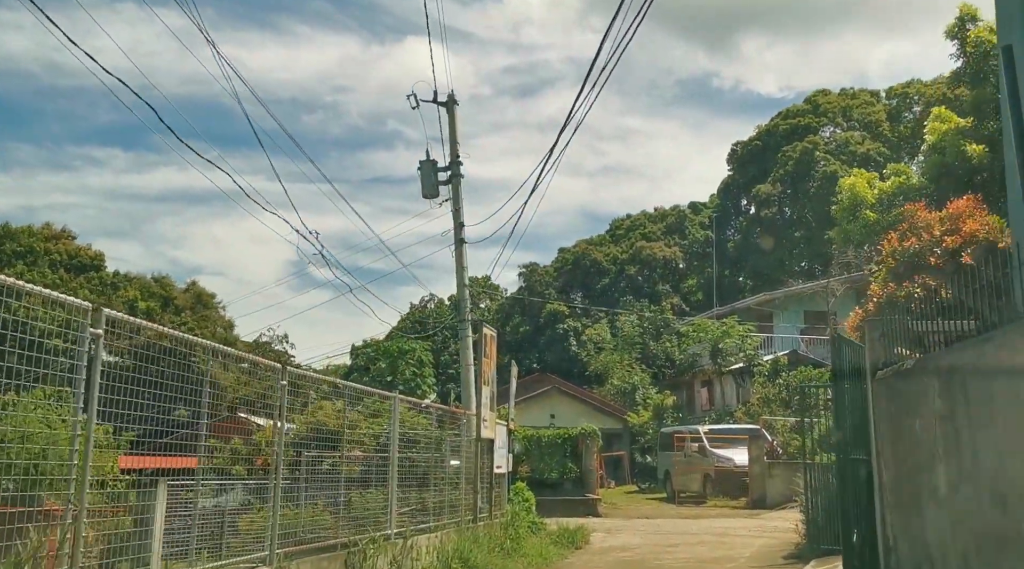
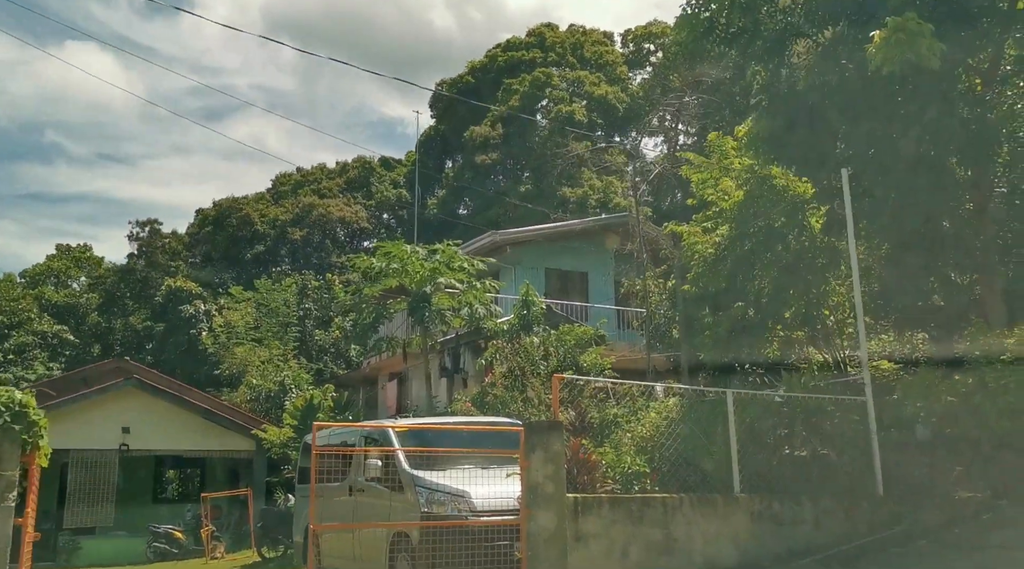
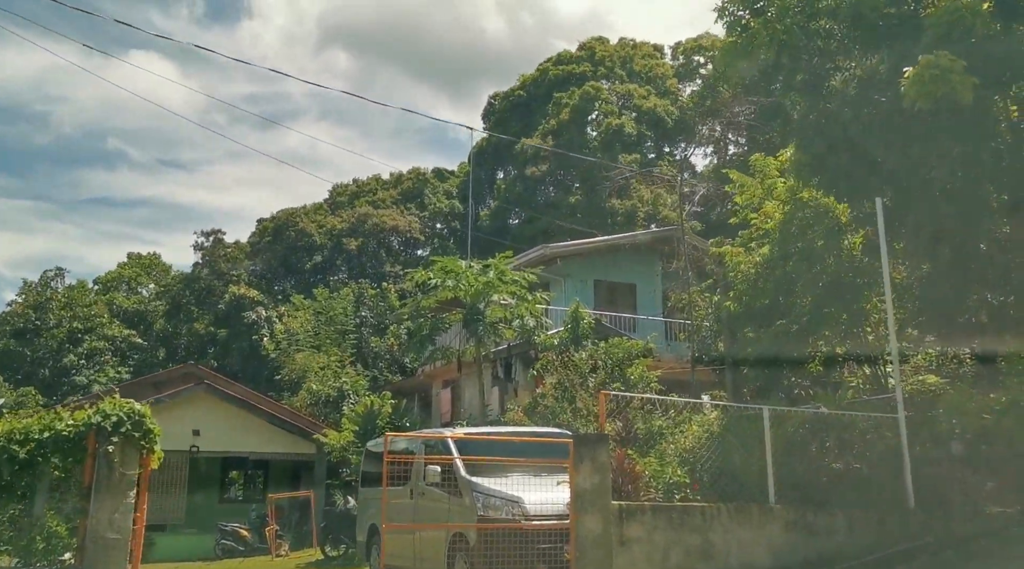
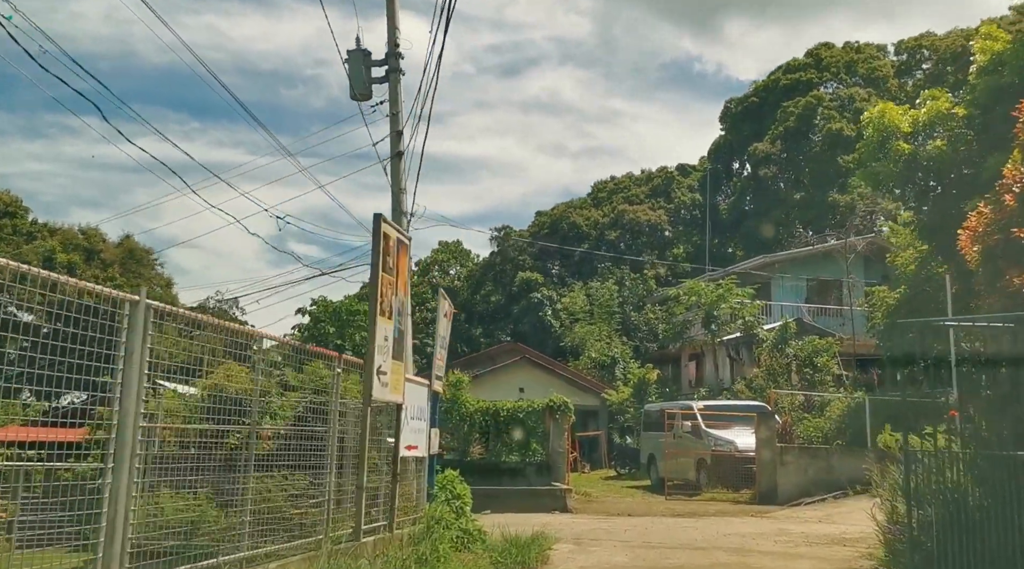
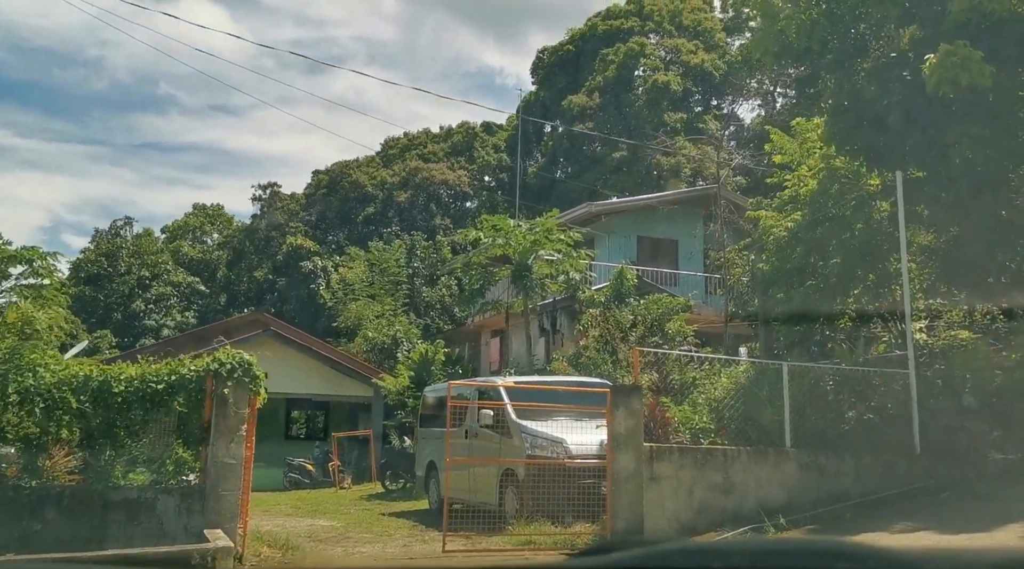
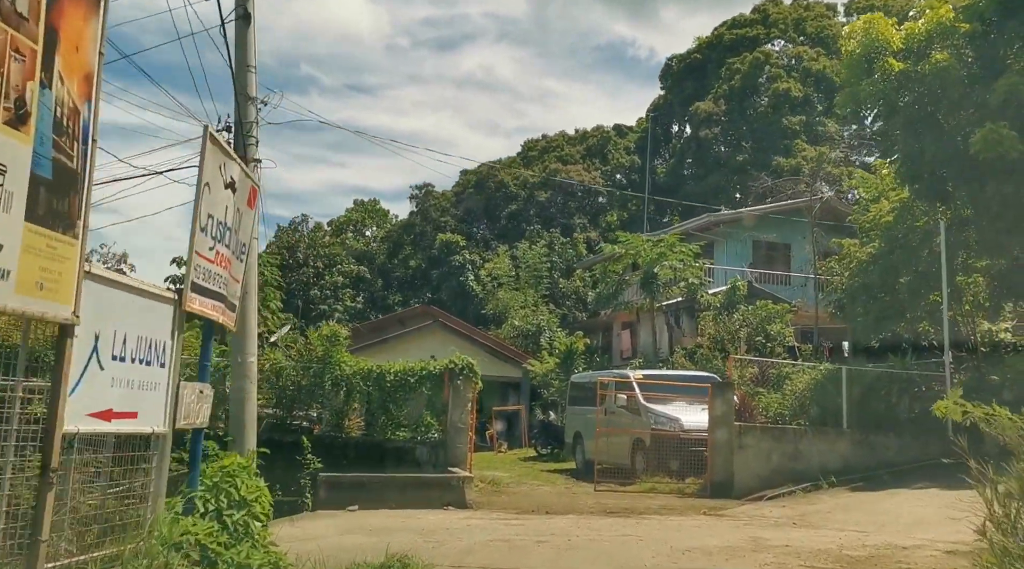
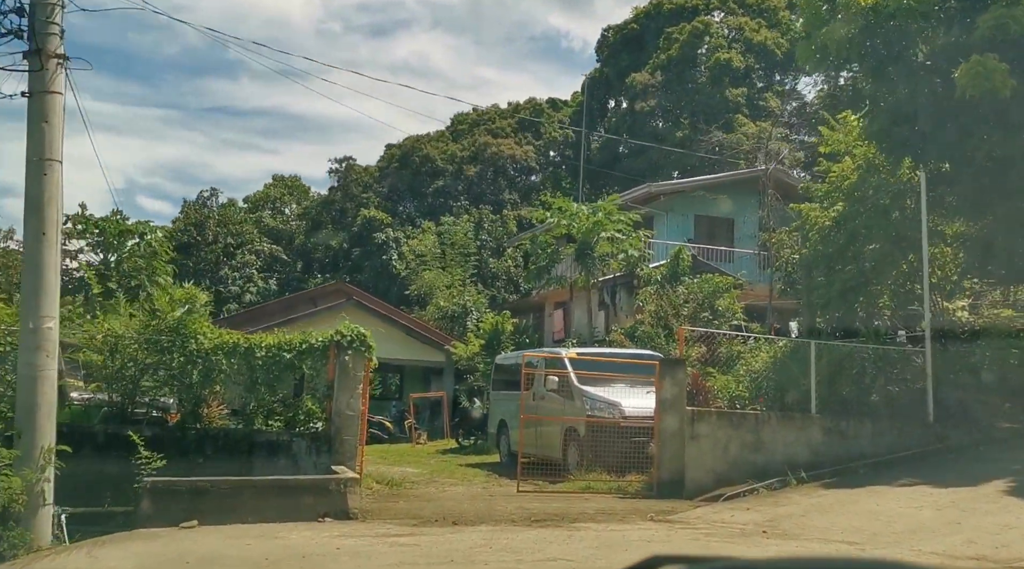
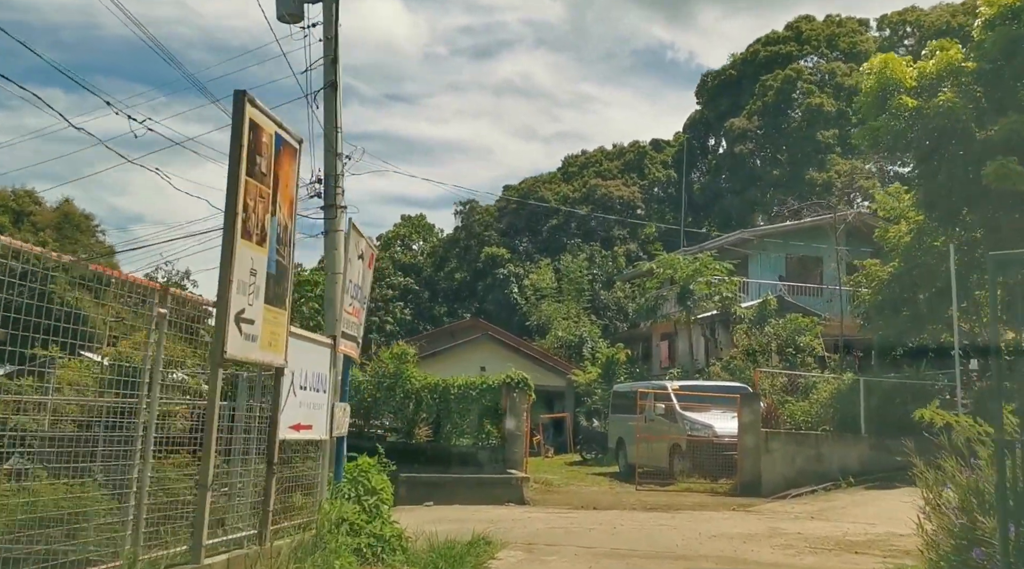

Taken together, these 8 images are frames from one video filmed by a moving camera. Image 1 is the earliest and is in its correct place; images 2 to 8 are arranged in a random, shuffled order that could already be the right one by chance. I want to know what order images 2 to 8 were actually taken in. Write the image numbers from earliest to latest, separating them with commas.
4, 8, 6, 7, 5, 3, 2
